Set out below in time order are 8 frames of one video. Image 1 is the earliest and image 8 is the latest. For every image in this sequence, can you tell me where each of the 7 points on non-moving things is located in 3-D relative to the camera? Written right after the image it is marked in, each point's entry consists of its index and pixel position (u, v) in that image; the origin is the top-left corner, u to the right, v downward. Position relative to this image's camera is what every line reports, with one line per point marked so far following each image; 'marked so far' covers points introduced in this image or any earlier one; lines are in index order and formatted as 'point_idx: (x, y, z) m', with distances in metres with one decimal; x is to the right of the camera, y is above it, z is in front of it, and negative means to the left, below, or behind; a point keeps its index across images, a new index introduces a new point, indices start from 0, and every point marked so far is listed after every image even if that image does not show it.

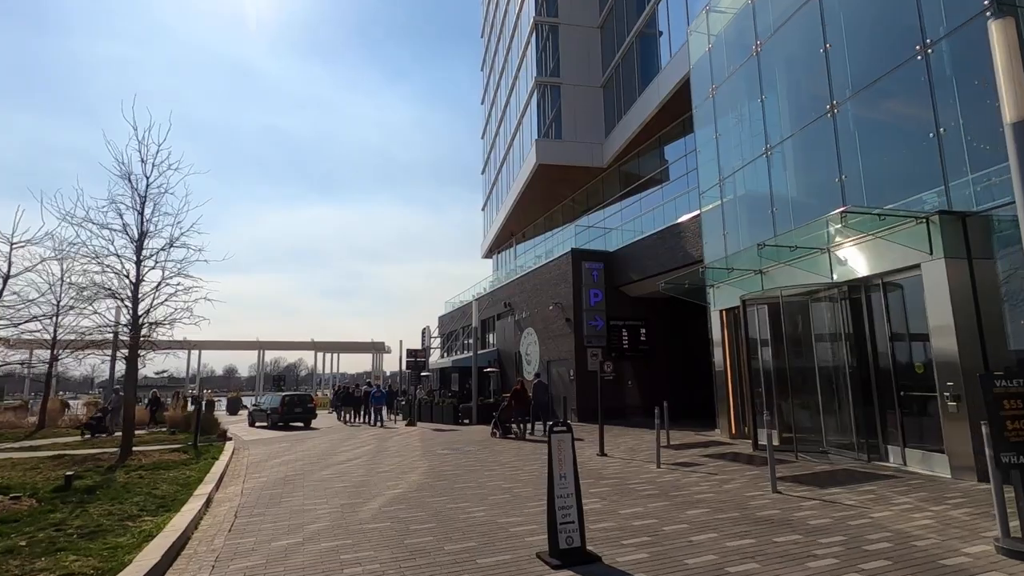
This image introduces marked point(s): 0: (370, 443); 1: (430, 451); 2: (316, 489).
0: (-4.6, -5.0, +17.6) m
1: (-2.2, -4.4, +14.5) m
2: (-3.4, -3.6, +9.5) m
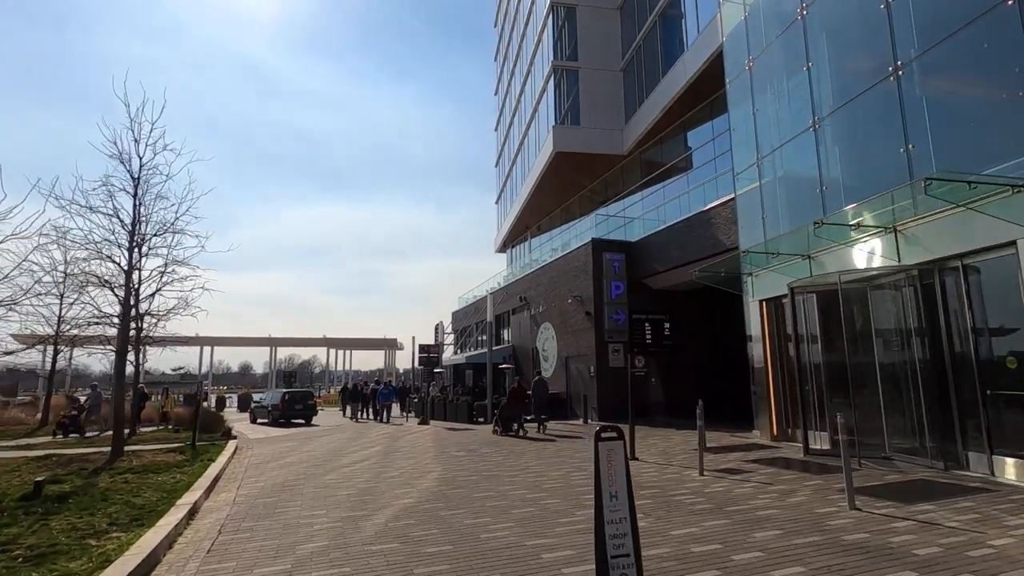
0: (-4.0, -4.7, +16.6) m
1: (-1.7, -4.1, +13.4) m
2: (-3.0, -3.3, +8.5) m
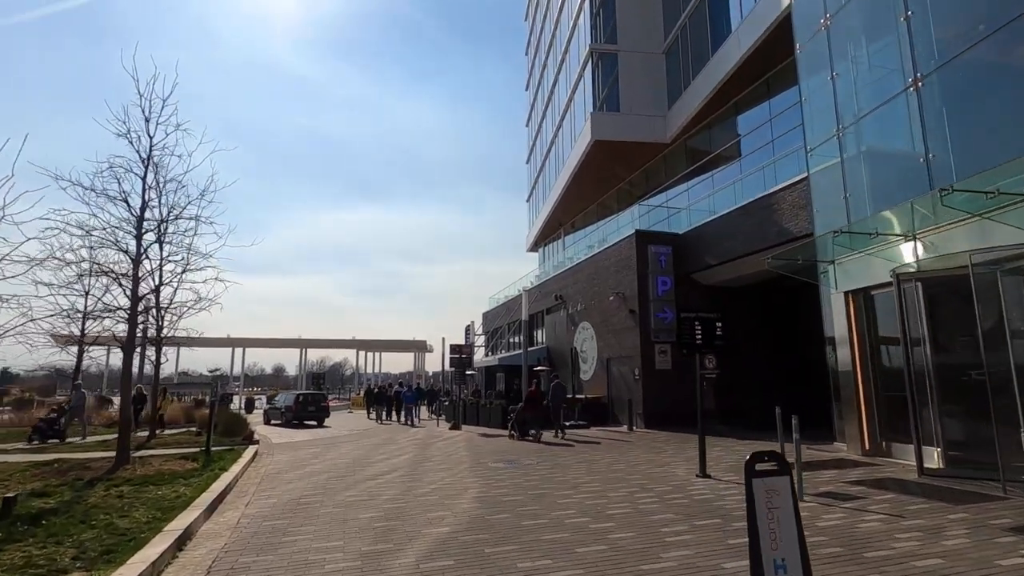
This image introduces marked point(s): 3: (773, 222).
0: (-2.9, -4.5, +15.2) m
1: (-0.7, -3.9, +11.9) m
2: (-2.3, -3.1, +7.0) m
3: (+8.1, +2.0, +16.7) m
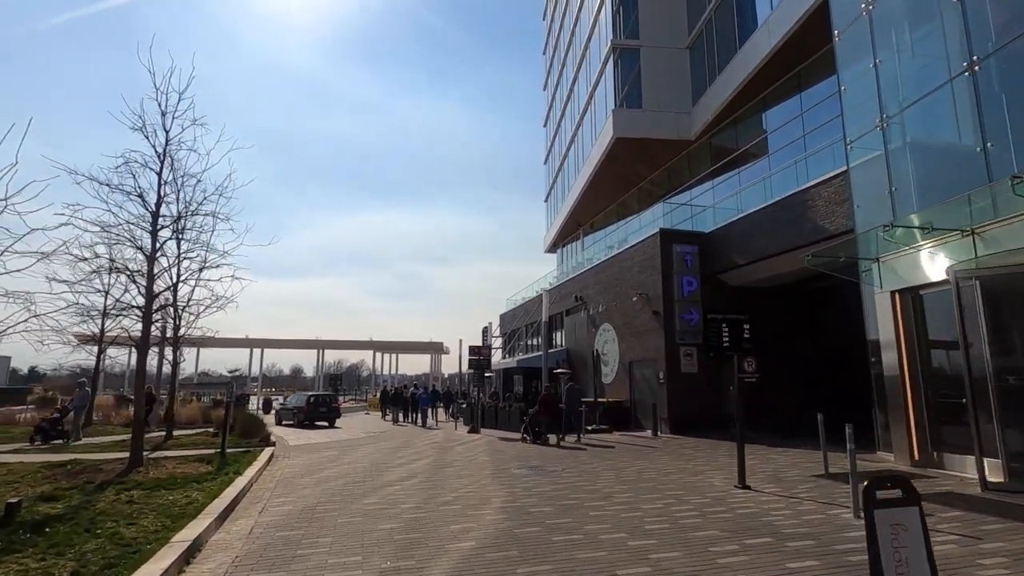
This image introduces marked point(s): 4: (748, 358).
0: (-2.3, -4.5, +14.8) m
1: (-0.2, -3.9, +11.4) m
2: (-1.9, -3.0, +6.6) m
3: (+8.7, +2.0, +16.0) m
4: (+4.1, -1.2, +9.3) m
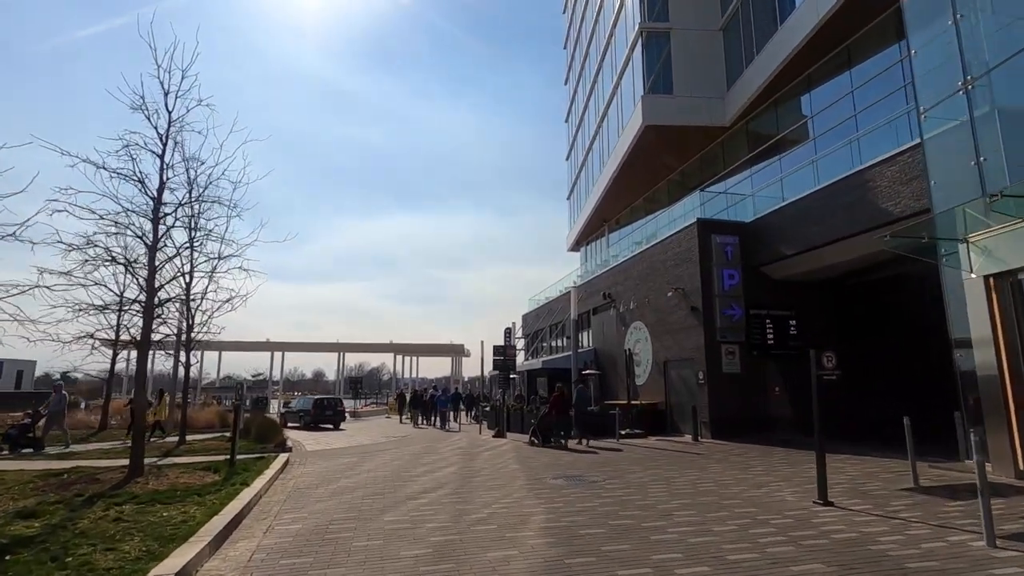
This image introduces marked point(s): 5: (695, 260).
0: (-1.5, -4.4, +13.6) m
1: (+0.5, -3.6, +10.2) m
2: (-1.4, -2.8, +5.5) m
3: (+9.5, +2.3, +14.5) m
4: (+4.6, -0.9, +8.0) m
5: (+6.5, +1.0, +19.2) m
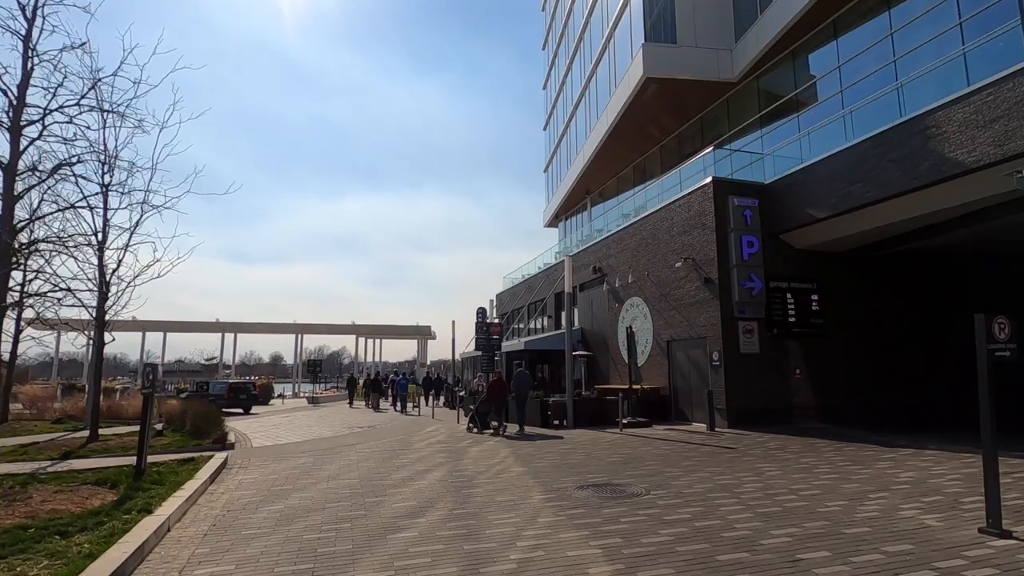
0: (-1.5, -3.5, +10.9) m
1: (+0.7, -2.9, +7.6) m
2: (-0.9, -2.2, +2.7) m
3: (+9.4, +3.1, +12.3) m
4: (+5.0, -0.3, +5.6) m
5: (+6.1, +2.0, +16.9) m
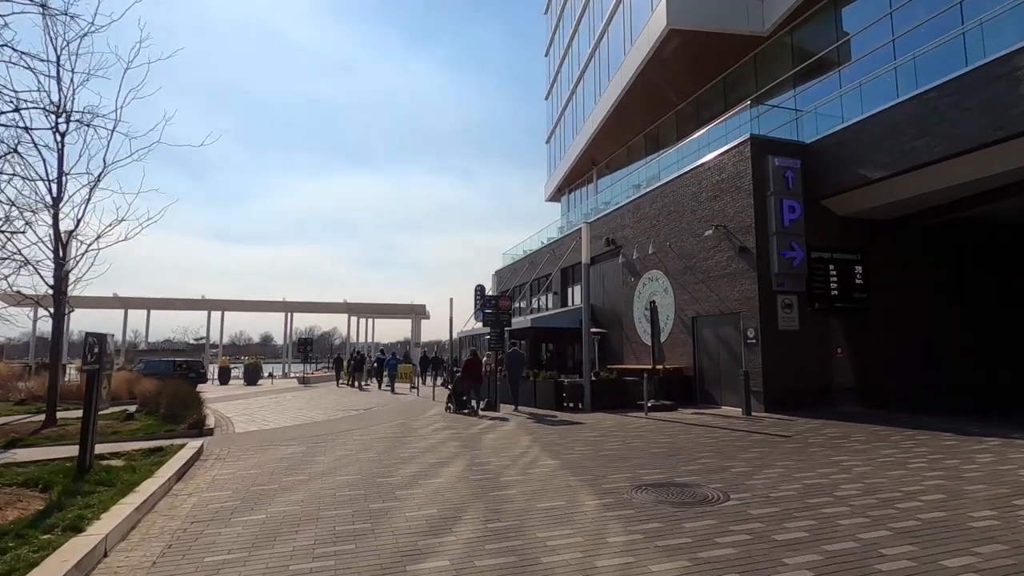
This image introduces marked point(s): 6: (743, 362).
0: (-1.0, -2.8, +9.3) m
1: (+1.2, -2.3, +6.0) m
2: (-0.3, -1.8, +1.1) m
3: (+9.9, +3.7, +10.7) m
4: (+5.6, +0.2, +4.0) m
5: (+6.5, +2.8, +15.2) m
6: (+6.3, -2.0, +14.9) m
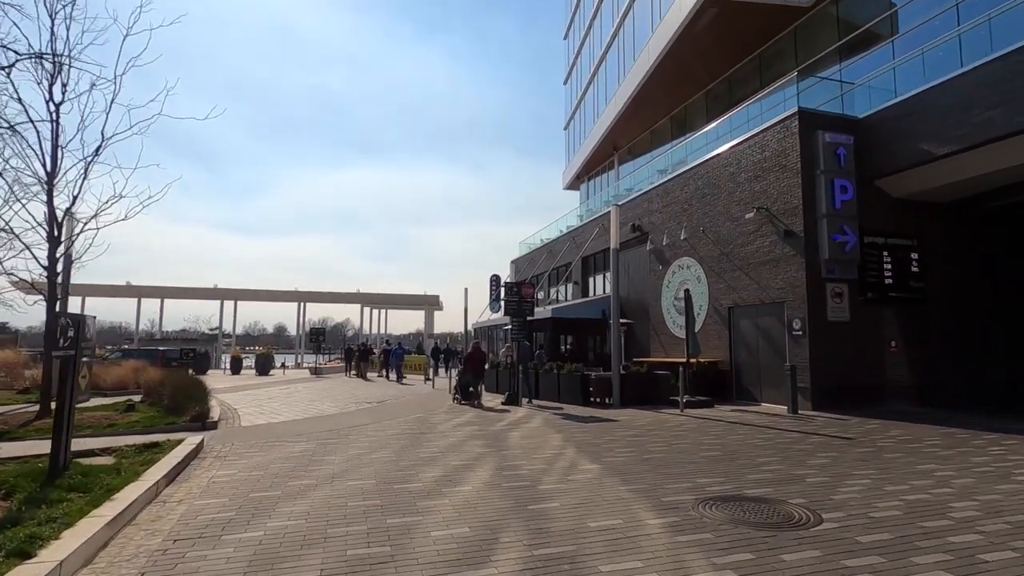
0: (-0.5, -2.5, +8.3) m
1: (+1.6, -2.1, +5.0) m
2: (0.0, -1.6, +0.1) m
3: (+10.5, +4.0, +9.3) m
4: (+6.0, +0.3, +2.8) m
5: (+7.2, +3.1, +14.0) m
6: (+6.9, -1.7, +13.8) m
